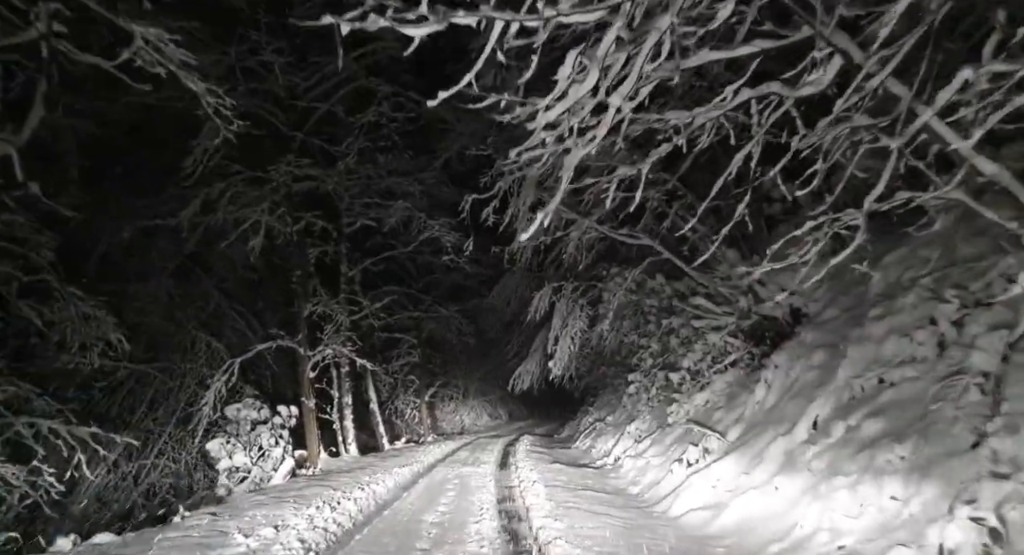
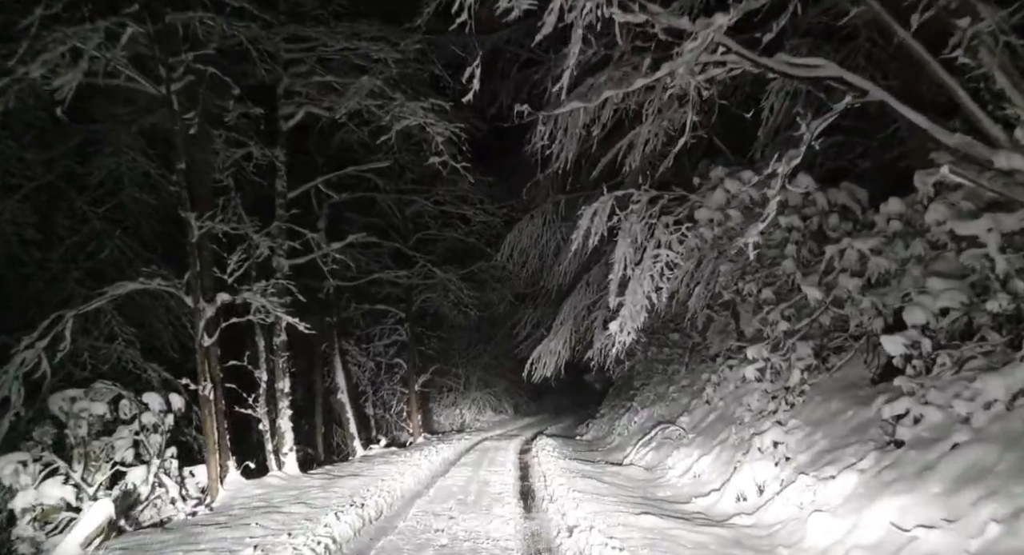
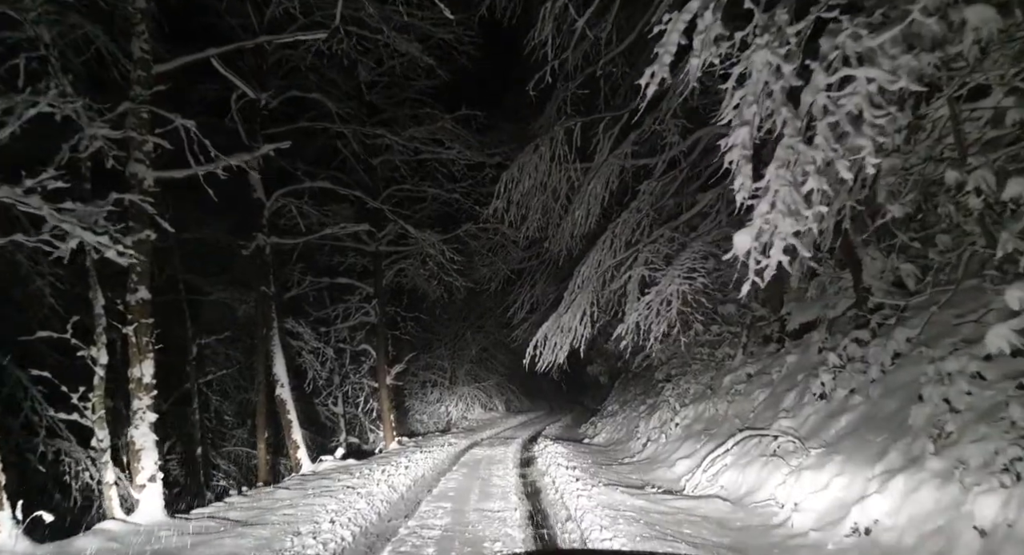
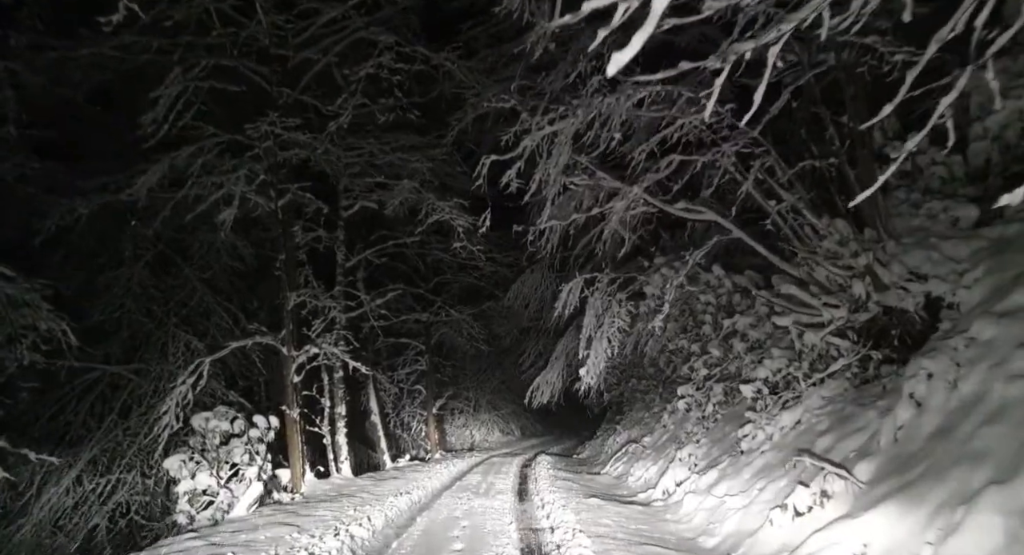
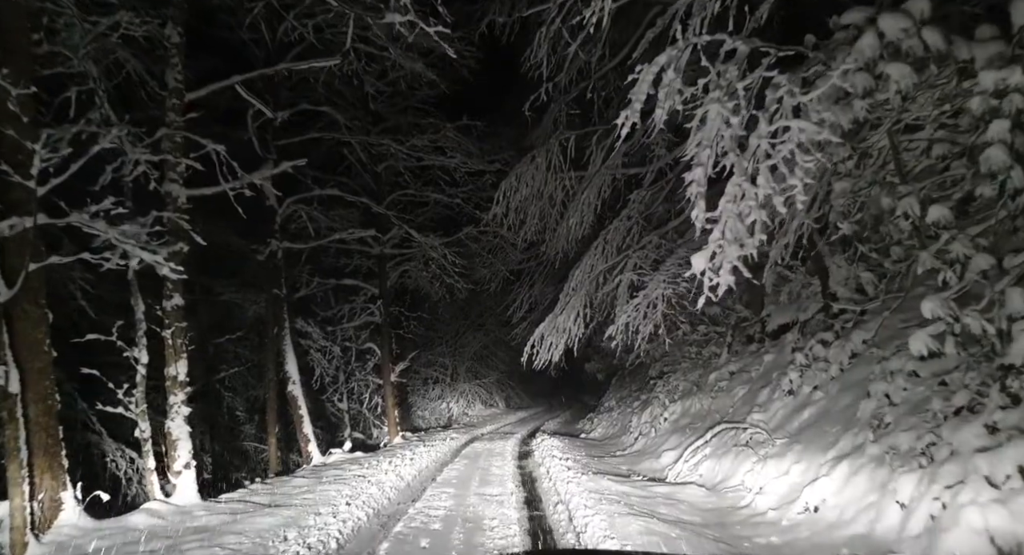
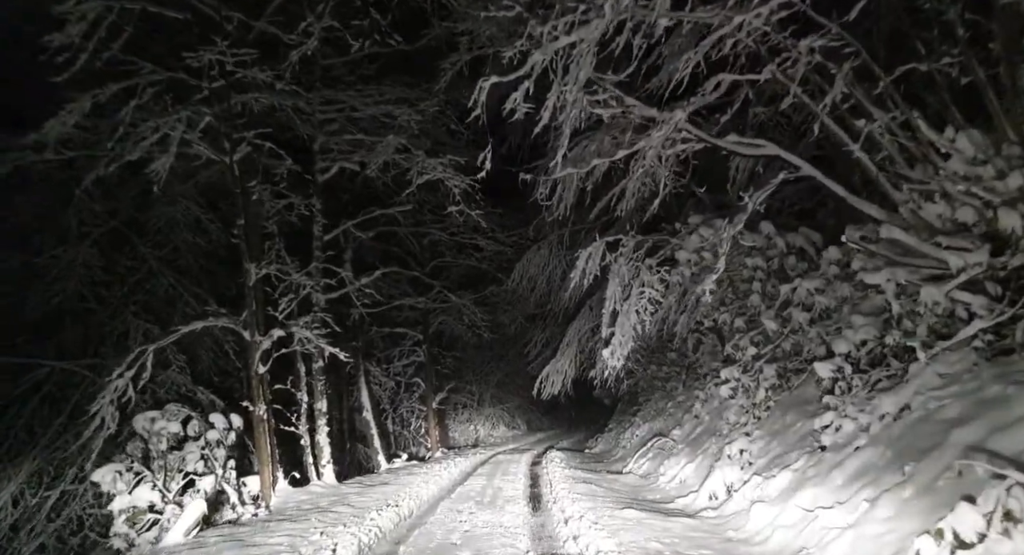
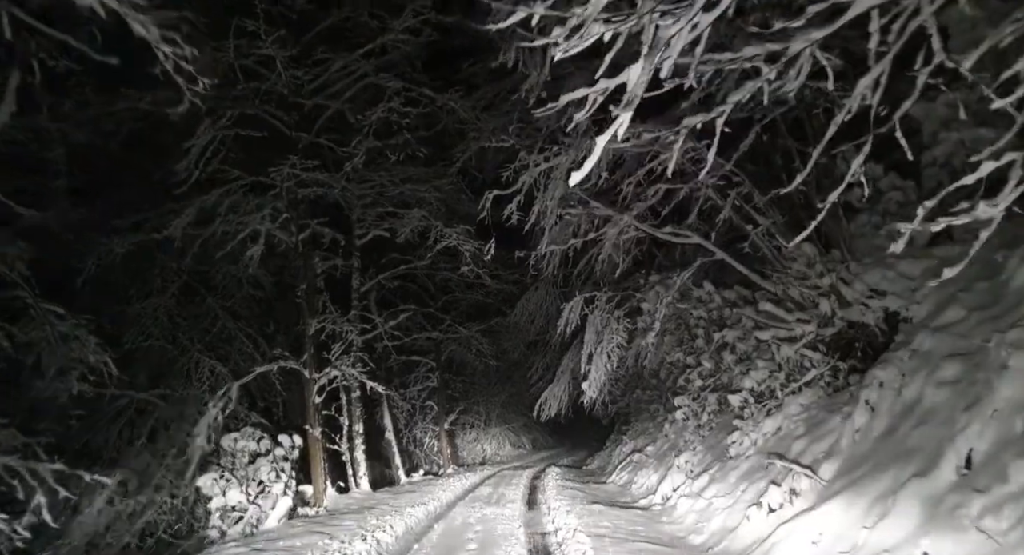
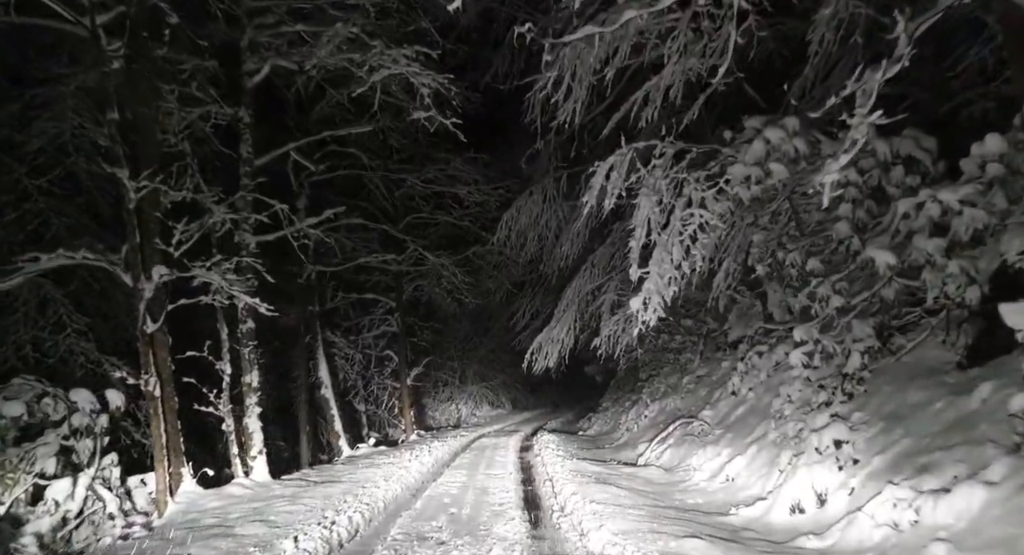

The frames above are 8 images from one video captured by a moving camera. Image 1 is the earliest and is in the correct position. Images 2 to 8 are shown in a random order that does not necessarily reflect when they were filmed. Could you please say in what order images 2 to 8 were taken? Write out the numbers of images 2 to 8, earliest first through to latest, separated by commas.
7, 4, 6, 2, 8, 5, 3
